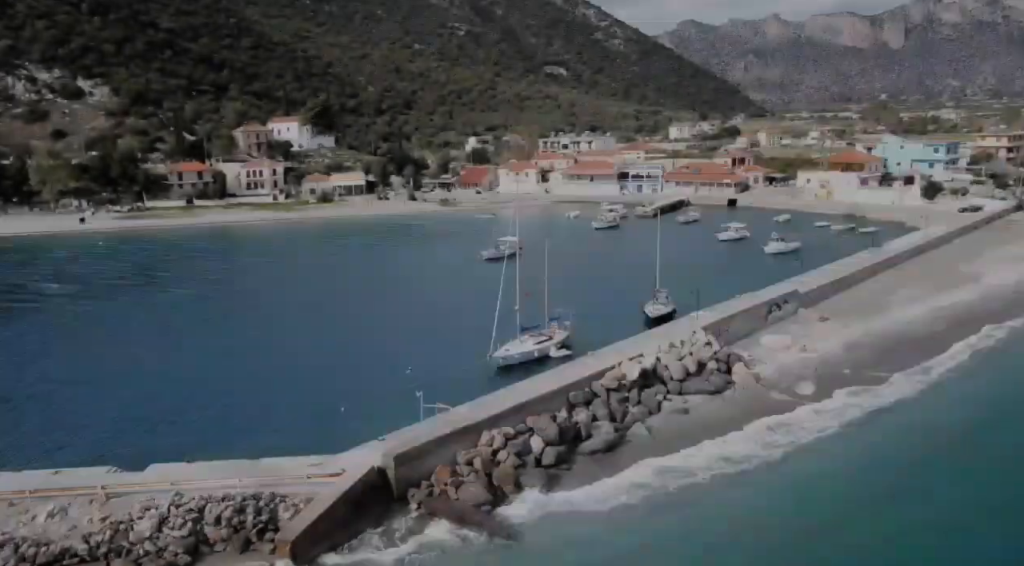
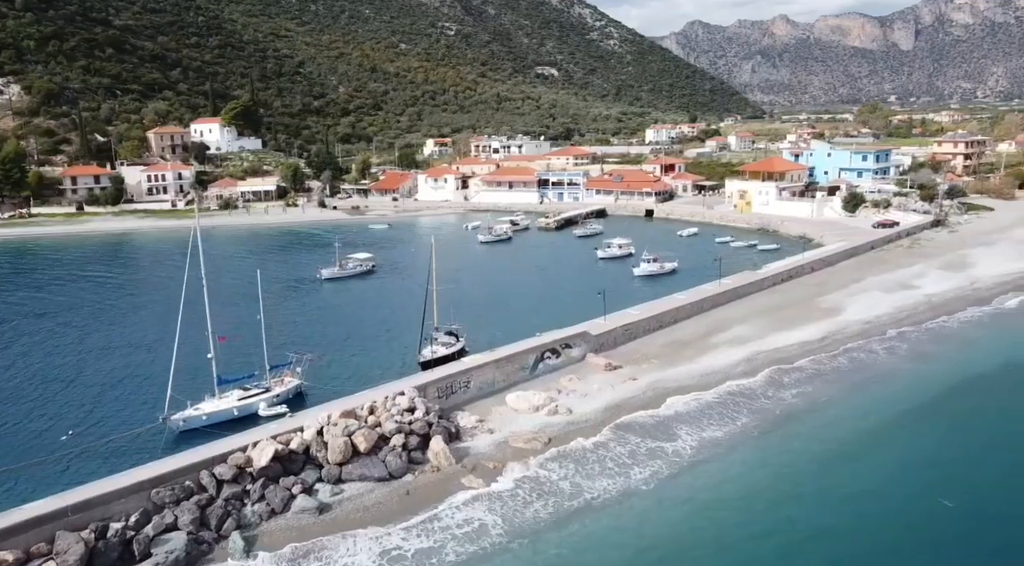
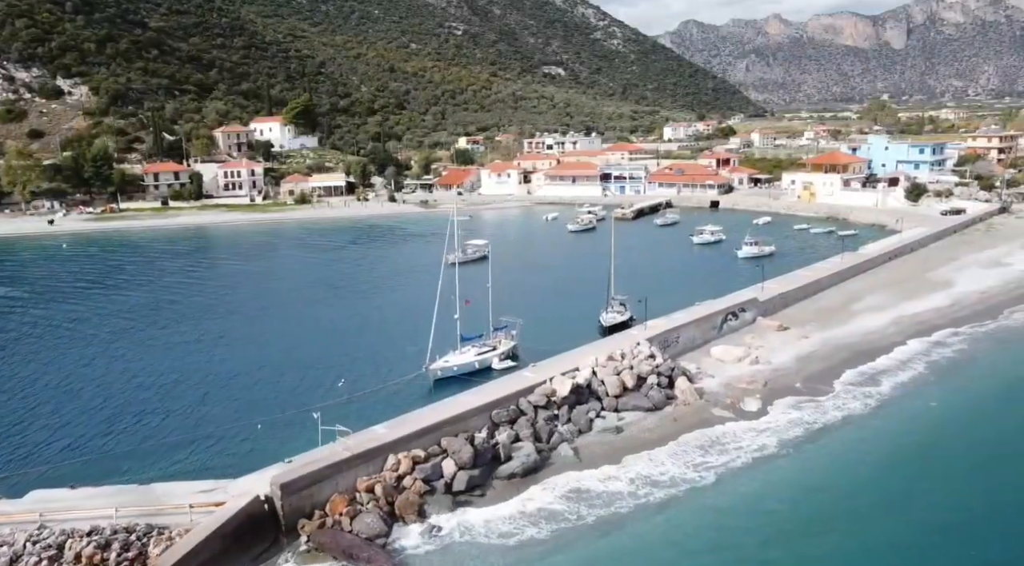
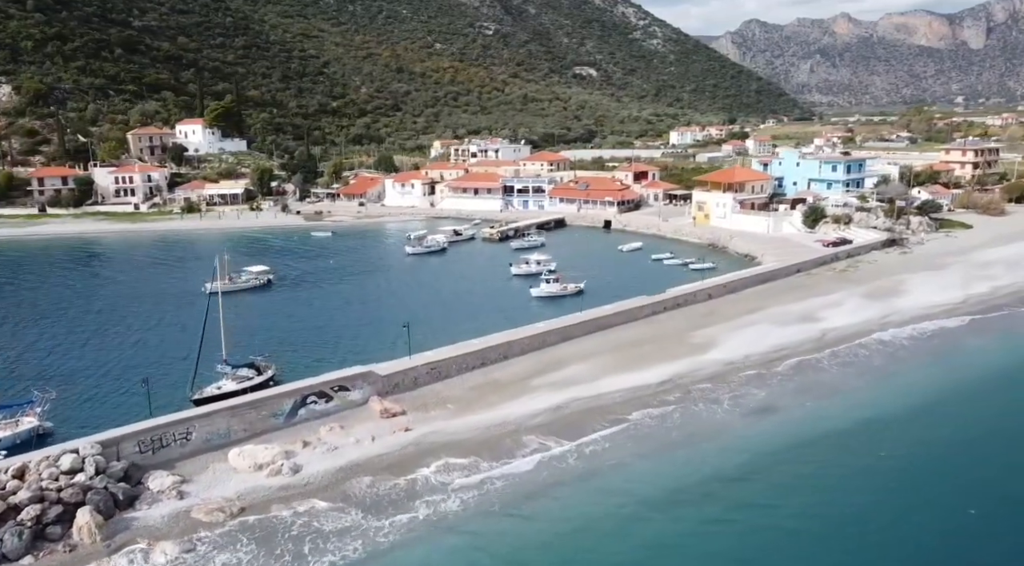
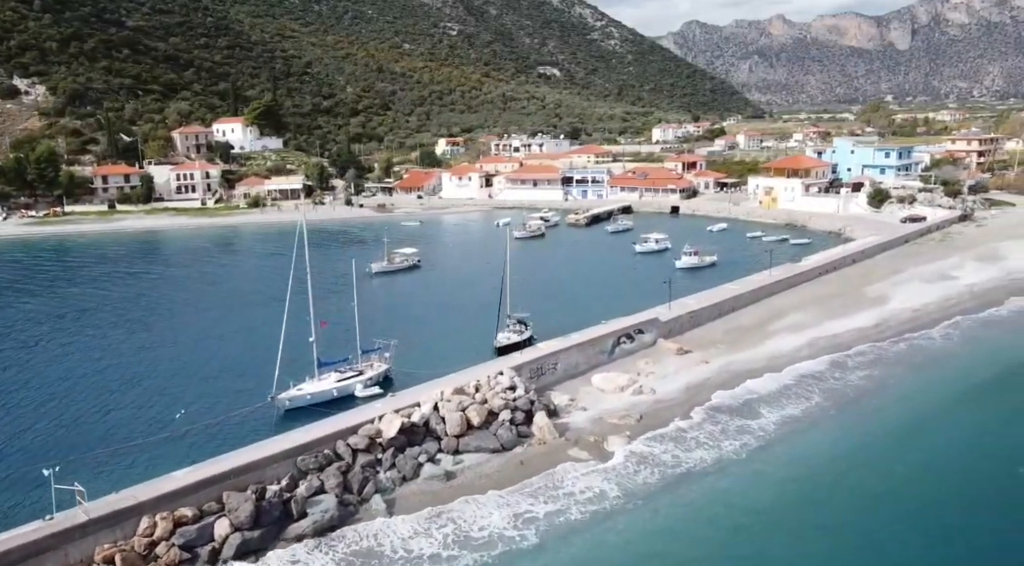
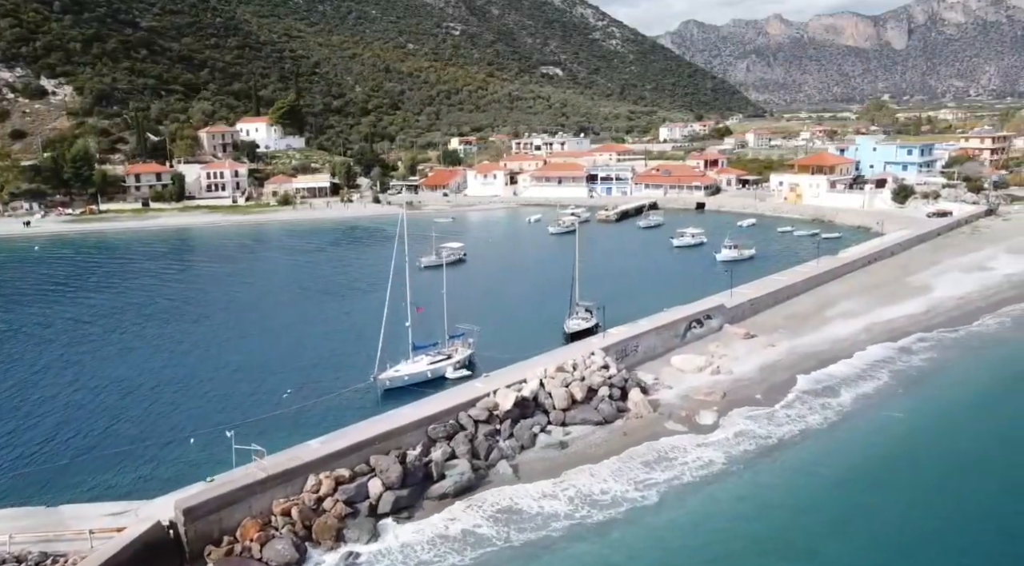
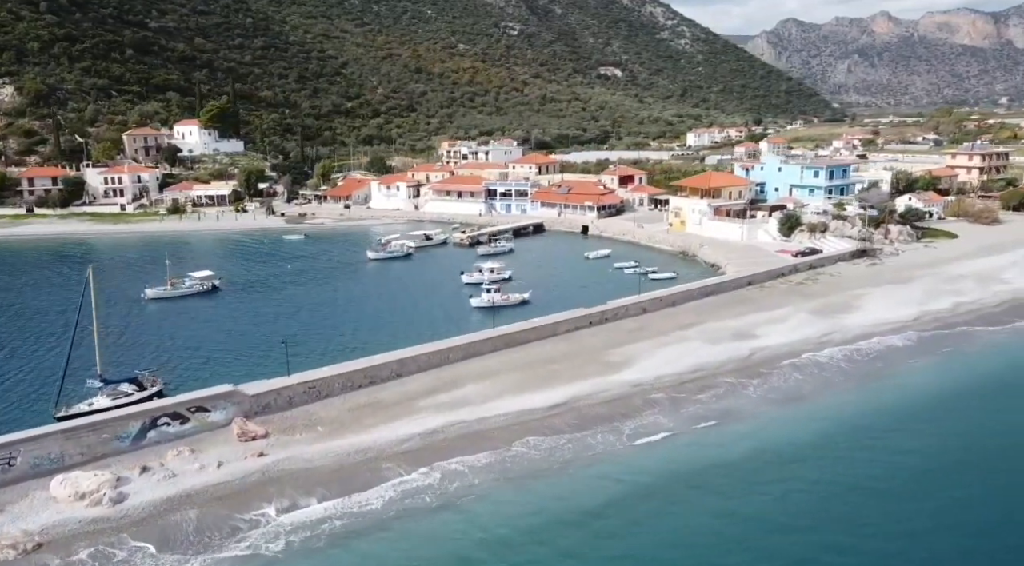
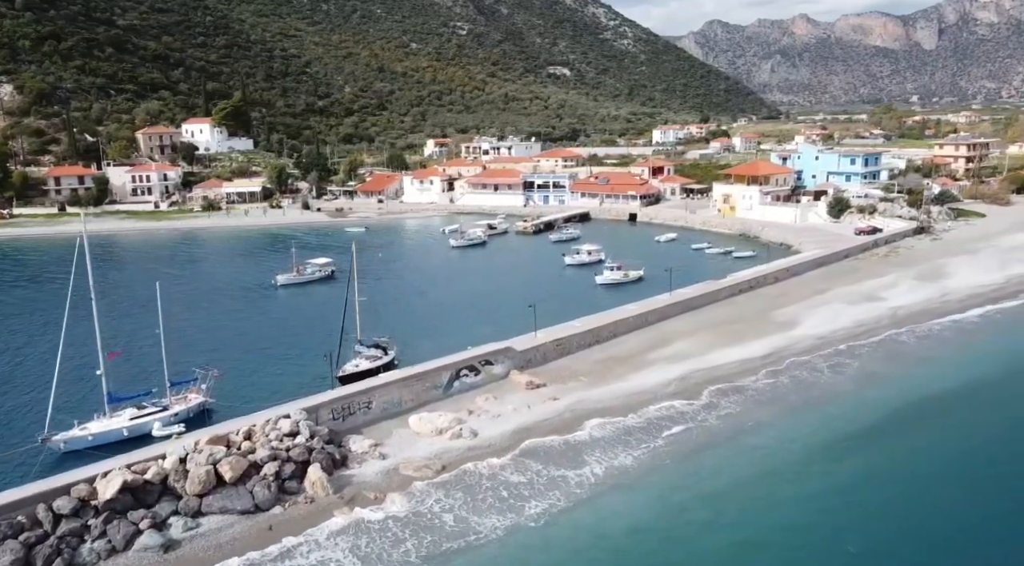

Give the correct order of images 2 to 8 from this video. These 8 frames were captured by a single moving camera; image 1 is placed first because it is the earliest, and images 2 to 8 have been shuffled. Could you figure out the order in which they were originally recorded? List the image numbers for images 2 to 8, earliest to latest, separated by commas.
3, 6, 5, 2, 8, 4, 7
